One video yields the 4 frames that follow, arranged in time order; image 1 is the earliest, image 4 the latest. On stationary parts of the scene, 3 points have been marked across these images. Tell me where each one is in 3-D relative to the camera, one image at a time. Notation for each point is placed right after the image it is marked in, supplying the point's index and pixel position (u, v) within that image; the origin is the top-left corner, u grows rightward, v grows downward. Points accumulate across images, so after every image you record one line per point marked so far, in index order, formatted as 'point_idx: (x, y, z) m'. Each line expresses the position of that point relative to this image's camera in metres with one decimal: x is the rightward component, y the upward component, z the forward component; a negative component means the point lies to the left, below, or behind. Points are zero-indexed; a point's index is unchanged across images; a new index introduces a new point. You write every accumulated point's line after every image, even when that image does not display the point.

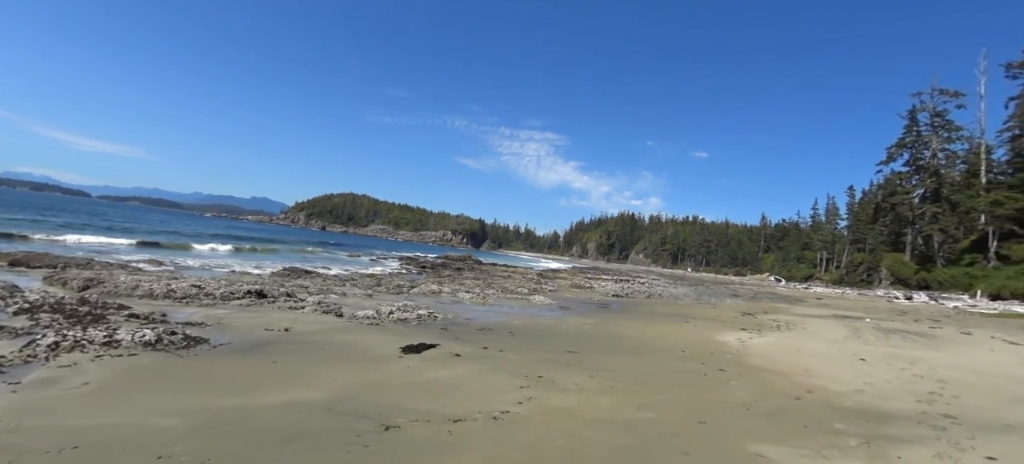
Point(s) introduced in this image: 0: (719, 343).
0: (+4.5, -2.4, +10.4) m
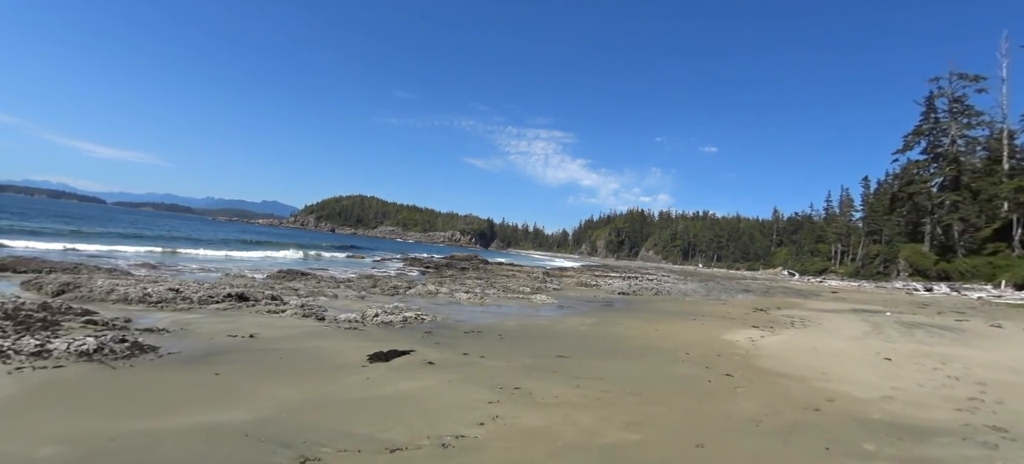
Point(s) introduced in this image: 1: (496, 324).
0: (+4.3, -2.2, +9.5) m
1: (-0.4, -2.4, +12.1) m
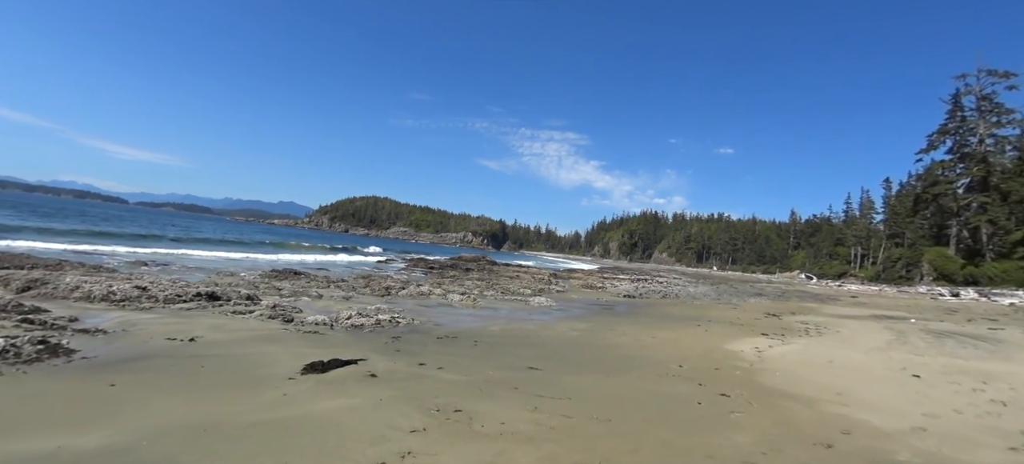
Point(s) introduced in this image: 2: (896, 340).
0: (+3.8, -2.2, +8.4) m
1: (-0.8, -2.3, +11.1) m
2: (+8.9, -2.5, +10.9) m
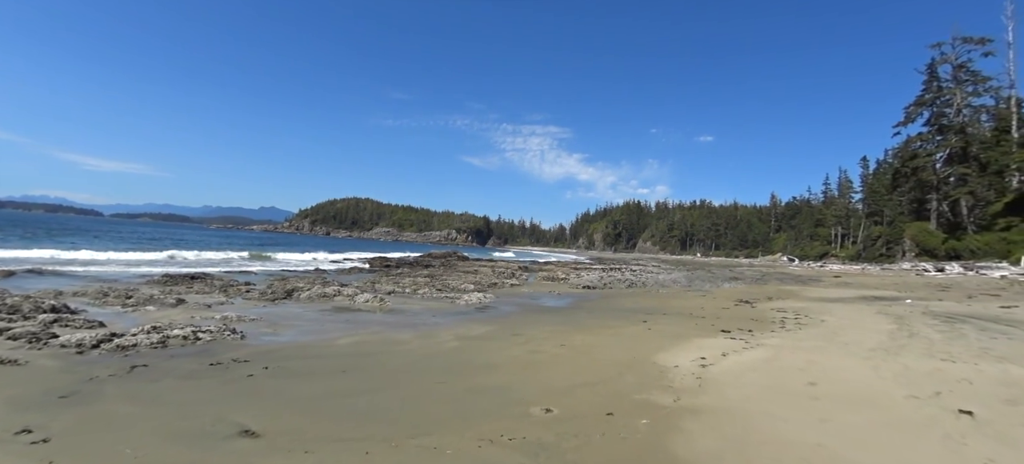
0: (+1.5, -1.6, +5.2) m
1: (-3.2, -1.8, +7.9) m
2: (+6.6, -1.7, +7.9) m
